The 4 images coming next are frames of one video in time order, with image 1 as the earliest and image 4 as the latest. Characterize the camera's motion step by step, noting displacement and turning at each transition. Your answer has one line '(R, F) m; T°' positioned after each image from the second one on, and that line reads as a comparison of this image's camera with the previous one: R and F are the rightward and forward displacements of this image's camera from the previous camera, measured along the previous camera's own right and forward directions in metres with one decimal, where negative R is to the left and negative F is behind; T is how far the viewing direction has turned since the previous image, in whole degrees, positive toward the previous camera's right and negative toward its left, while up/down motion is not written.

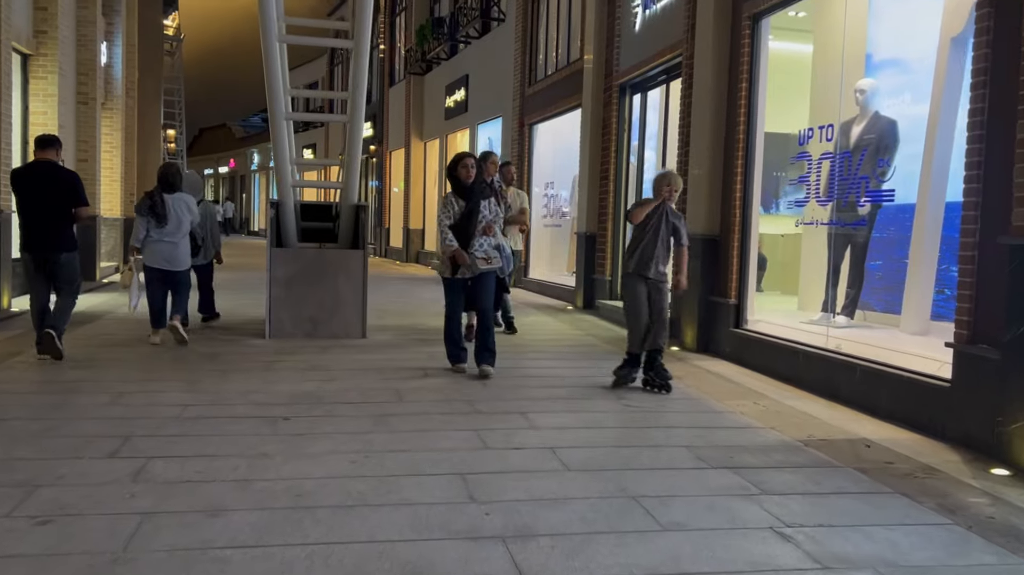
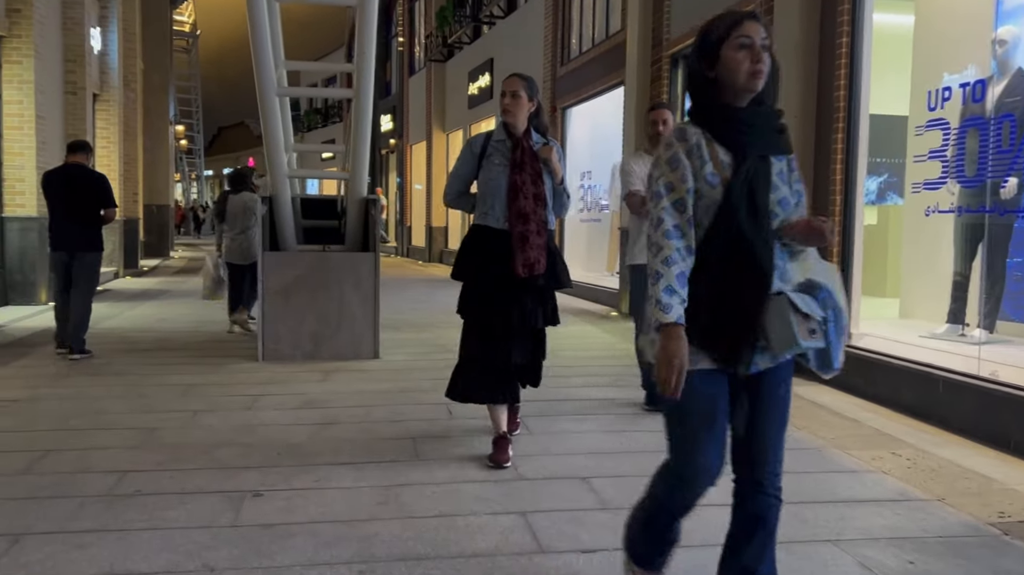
(-0.1, +1.3) m; -2°
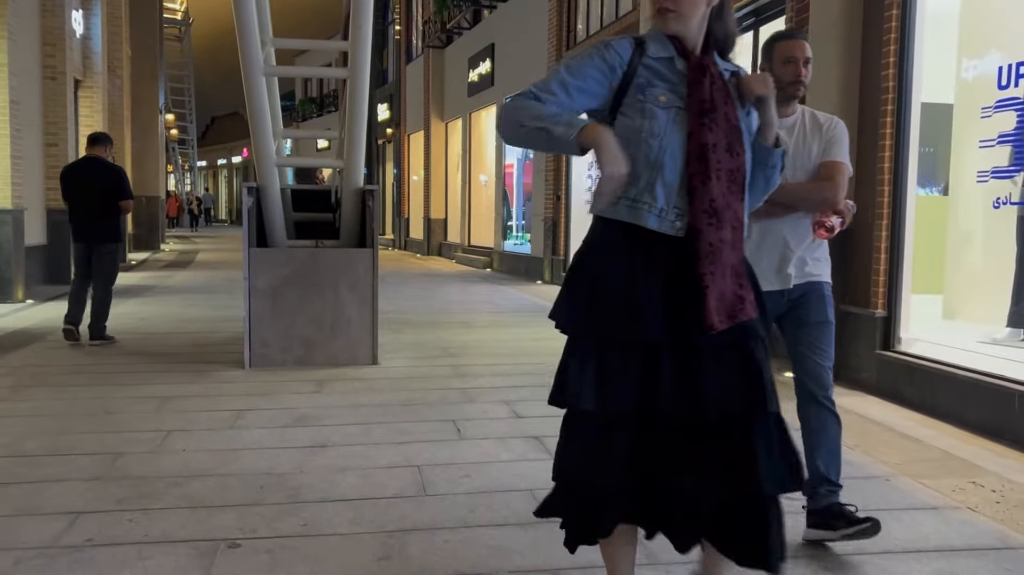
(-0.1, +0.5) m; 0°
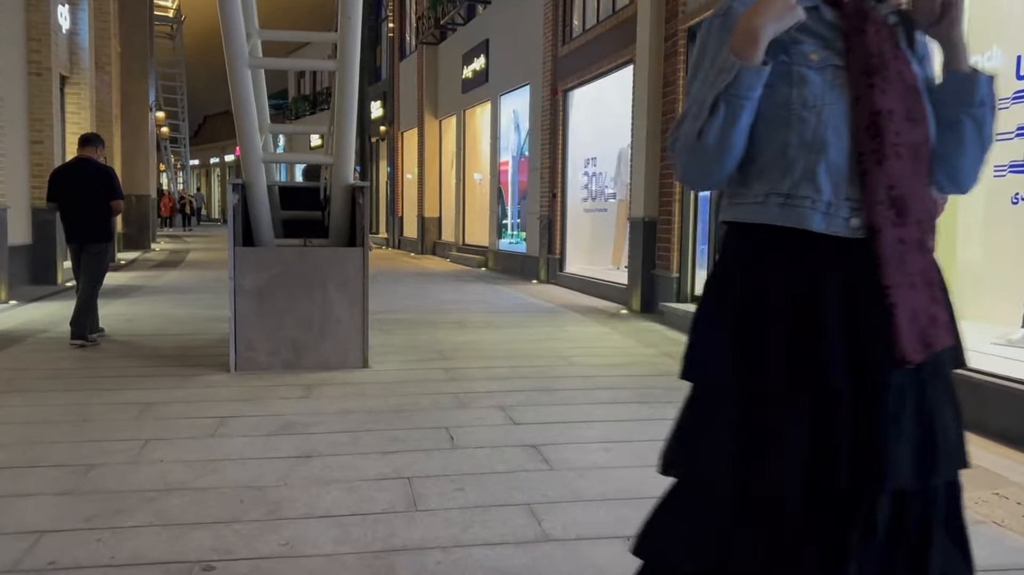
(0.0, +0.2) m; 0°
